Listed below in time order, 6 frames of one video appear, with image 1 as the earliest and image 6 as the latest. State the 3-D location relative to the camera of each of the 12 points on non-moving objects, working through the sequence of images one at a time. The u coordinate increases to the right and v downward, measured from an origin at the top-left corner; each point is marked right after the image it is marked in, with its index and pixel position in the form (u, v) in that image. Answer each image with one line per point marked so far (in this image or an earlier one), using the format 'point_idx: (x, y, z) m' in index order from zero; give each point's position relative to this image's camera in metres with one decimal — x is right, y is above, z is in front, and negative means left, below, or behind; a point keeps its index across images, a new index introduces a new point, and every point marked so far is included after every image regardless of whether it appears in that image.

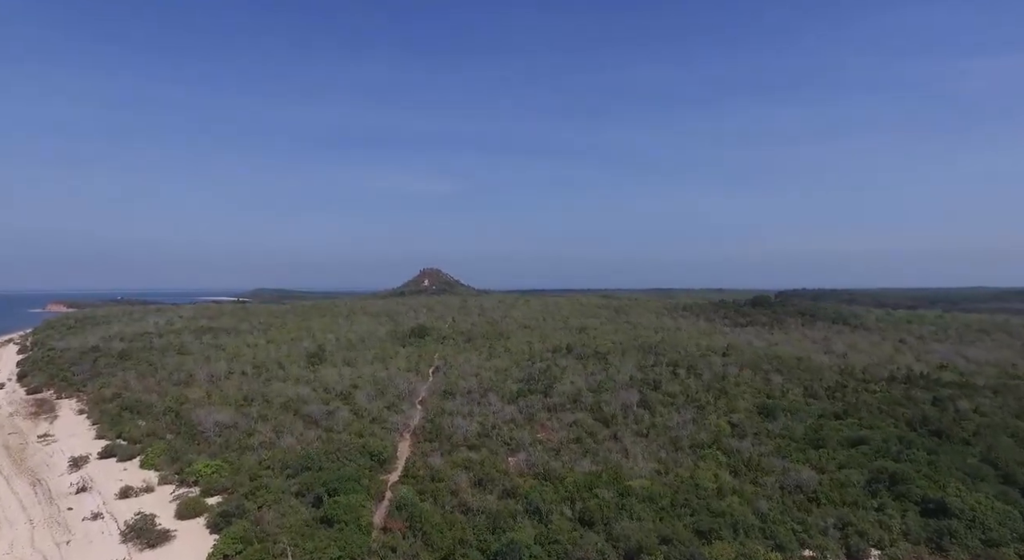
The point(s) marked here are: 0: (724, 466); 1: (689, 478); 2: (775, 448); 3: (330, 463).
0: (+6.8, -6.0, +18.1) m
1: (+5.3, -5.9, +16.8) m
2: (+8.8, -5.7, +18.9) m
3: (-5.8, -5.9, +17.9) m
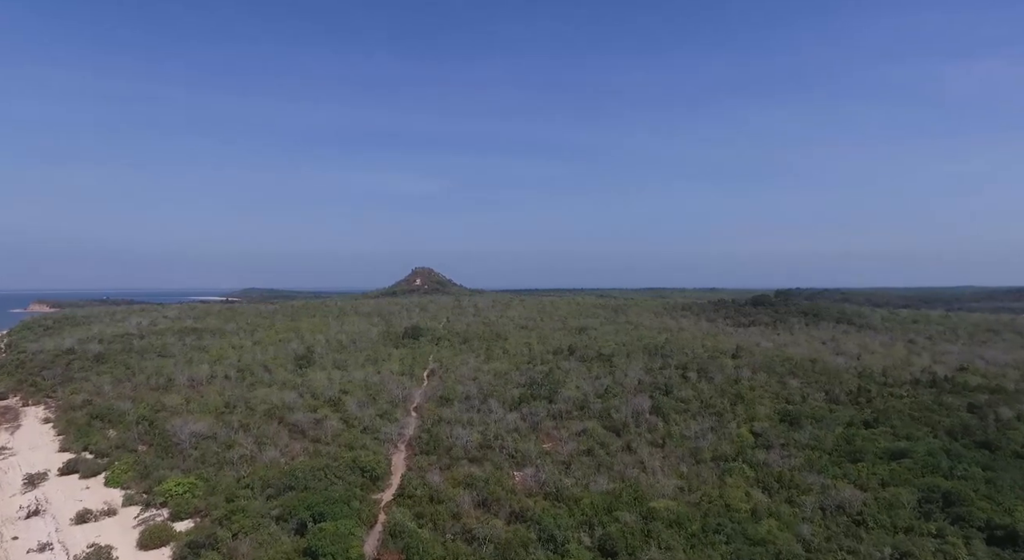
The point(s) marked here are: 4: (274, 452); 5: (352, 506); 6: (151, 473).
0: (+7.0, -5.9, +16.4) m
1: (+5.5, -5.8, +15.0) m
2: (+9.0, -5.6, +17.2) m
3: (-5.5, -5.8, +16.0) m
4: (-8.1, -5.8, +19.1) m
5: (-4.2, -5.9, +14.7) m
6: (-11.7, -6.2, +18.2) m
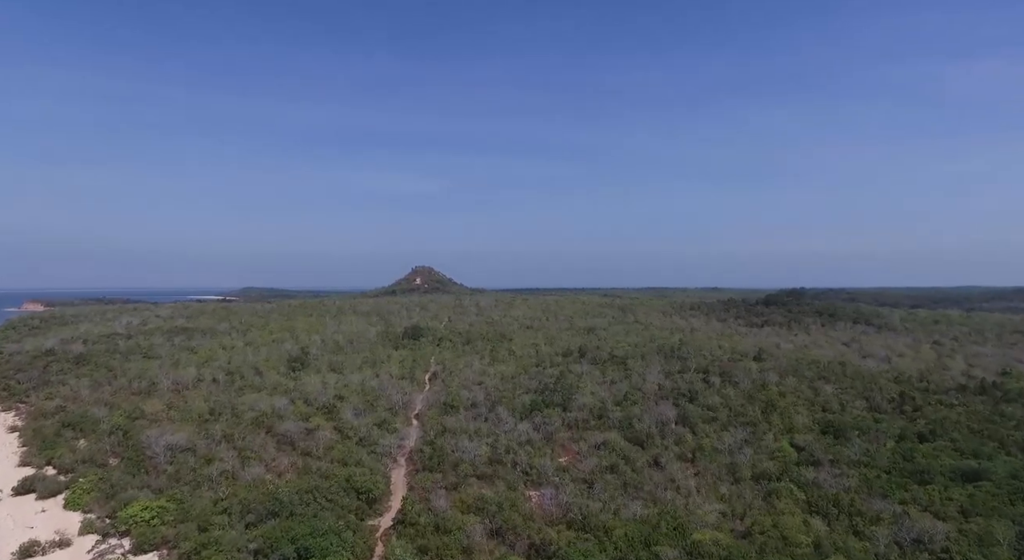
0: (+7.4, -5.7, +14.2) m
1: (+5.9, -5.6, +12.9) m
2: (+9.5, -5.4, +15.1) m
3: (-5.1, -5.6, +13.8) m
4: (-7.6, -5.7, +17.0) m
5: (-3.7, -5.8, +12.6) m
6: (-11.2, -6.0, +16.0) m
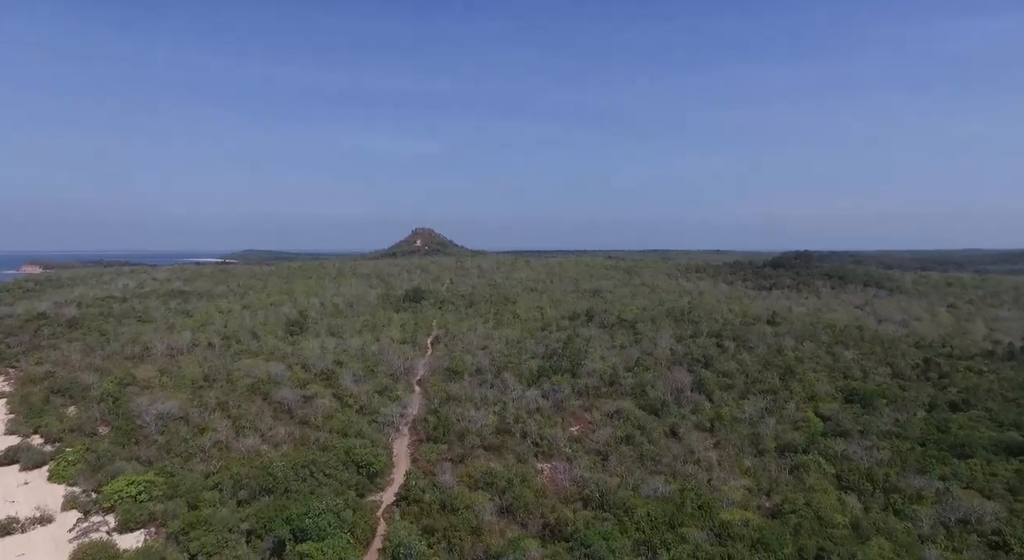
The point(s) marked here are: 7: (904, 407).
0: (+7.7, -4.8, +13.3) m
1: (+6.2, -4.8, +12.0) m
2: (+9.7, -4.4, +14.2) m
3: (-4.9, -4.7, +12.9) m
4: (-7.4, -4.5, +16.0) m
5: (-3.5, -4.9, +11.7) m
6: (-11.0, -4.9, +15.1) m
7: (+12.2, -3.9, +17.5) m
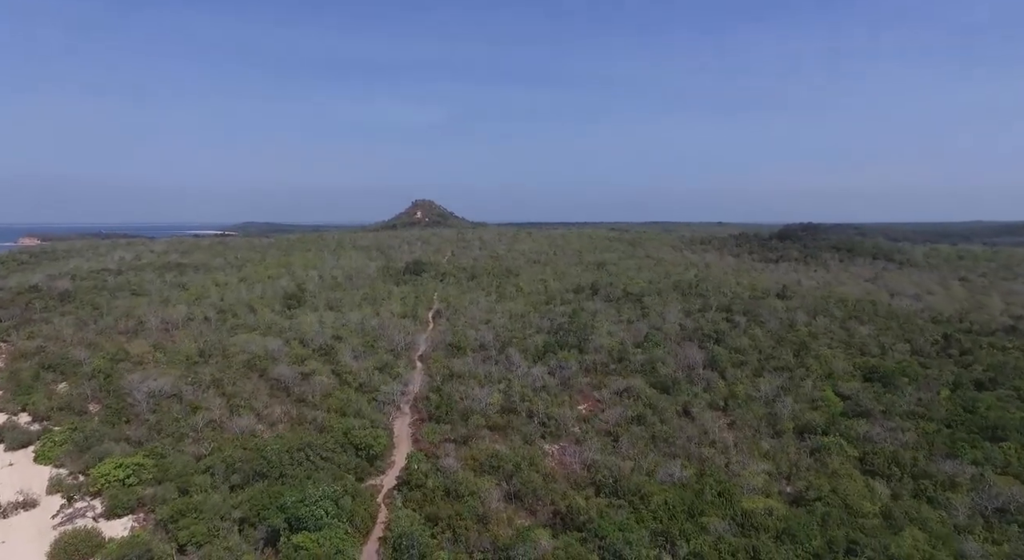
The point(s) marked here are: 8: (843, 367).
0: (+7.8, -4.2, +12.6) m
1: (+6.4, -4.2, +11.3) m
2: (+9.9, -3.8, +13.5) m
3: (-4.7, -4.1, +12.3) m
4: (-7.2, -3.8, +15.4) m
5: (-3.3, -4.4, +11.0) m
6: (-10.8, -4.2, +14.4) m
7: (+12.3, -3.1, +16.7) m
8: (+10.8, -2.8, +18.3) m
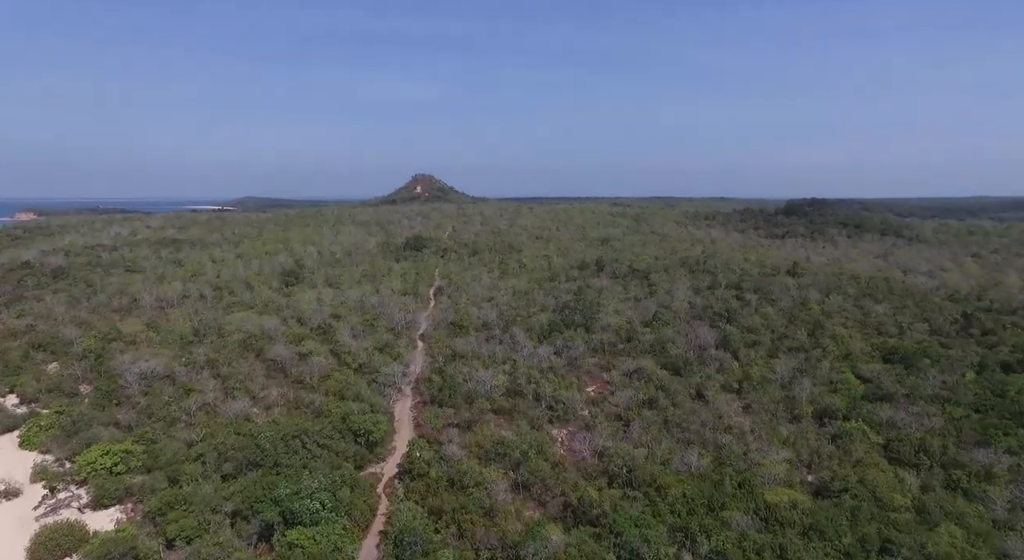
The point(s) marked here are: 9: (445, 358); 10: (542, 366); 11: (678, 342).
0: (+8.0, -3.7, +12.0) m
1: (+6.5, -3.8, +10.7) m
2: (+10.0, -3.3, +12.8) m
3: (-4.5, -3.6, +11.6) m
4: (-7.1, -3.2, +14.7) m
5: (-3.2, -4.0, +10.4) m
6: (-10.6, -3.7, +13.8) m
7: (+12.5, -2.5, +16.0) m
8: (+10.9, -2.1, +17.6) m
9: (-2.1, -2.5, +17.9) m
10: (+0.9, -2.6, +17.0) m
11: (+5.5, -2.1, +18.5) m
